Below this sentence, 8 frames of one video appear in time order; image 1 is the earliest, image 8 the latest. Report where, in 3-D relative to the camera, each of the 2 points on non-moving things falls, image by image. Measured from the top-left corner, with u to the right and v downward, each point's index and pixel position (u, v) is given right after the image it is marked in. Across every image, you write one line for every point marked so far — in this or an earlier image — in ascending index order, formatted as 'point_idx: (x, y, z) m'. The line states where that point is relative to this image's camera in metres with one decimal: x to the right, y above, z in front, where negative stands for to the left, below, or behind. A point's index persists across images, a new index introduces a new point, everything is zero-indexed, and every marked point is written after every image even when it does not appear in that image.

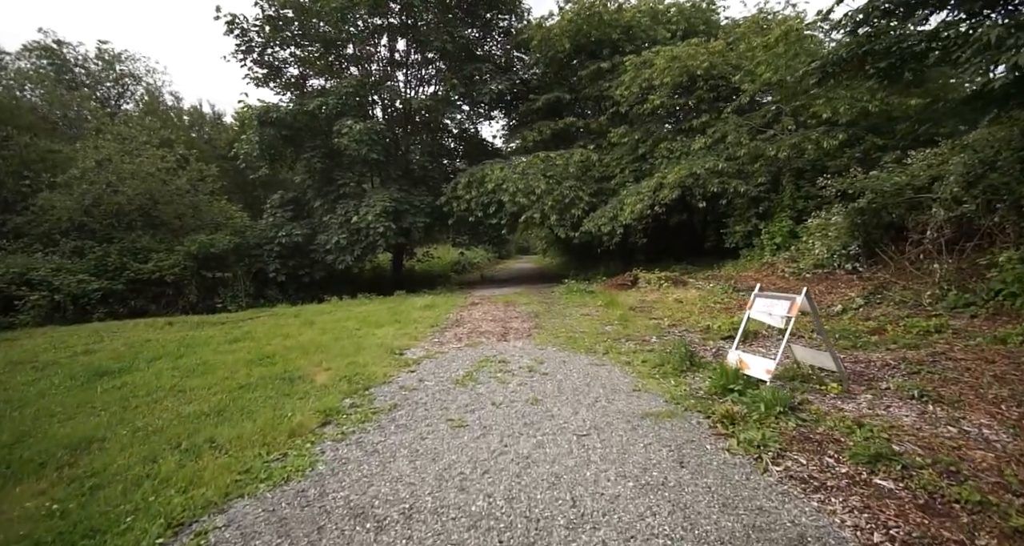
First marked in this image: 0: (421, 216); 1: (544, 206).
0: (-2.9, +1.8, +18.9) m
1: (+0.9, +1.9, +17.0) m
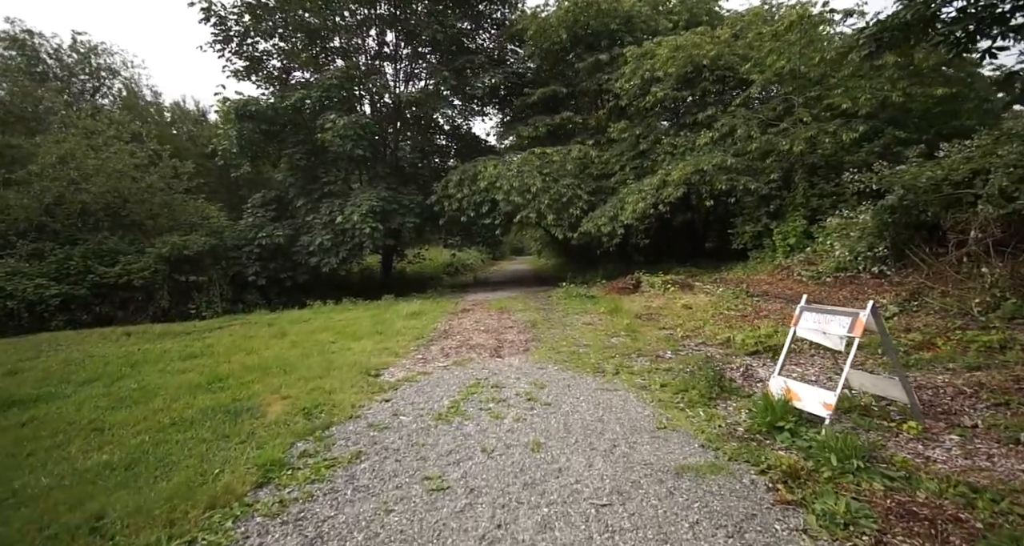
0: (-3.1, +1.7, +18.0) m
1: (+0.8, +1.8, +16.1) m
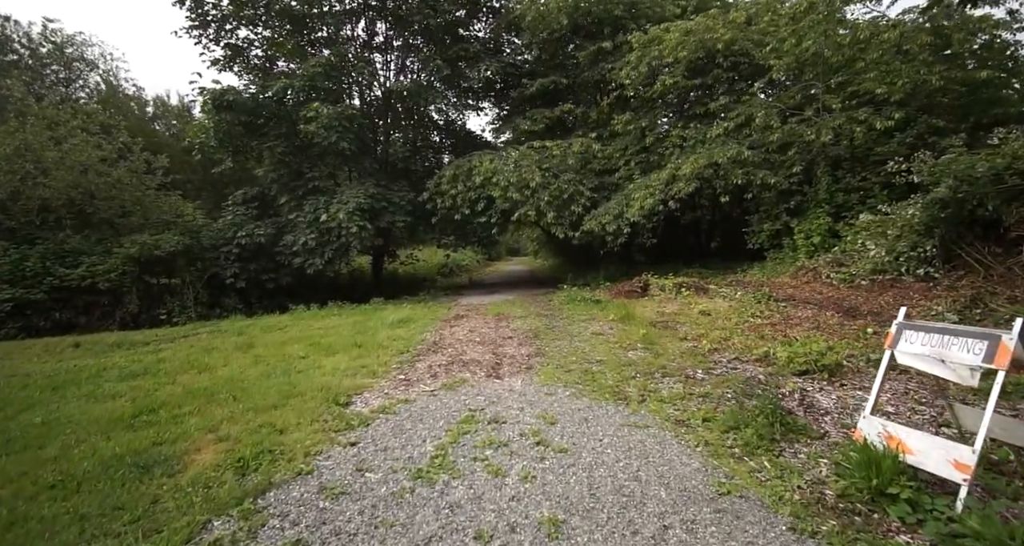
0: (-3.2, +1.7, +16.9) m
1: (+0.7, +1.8, +15.1) m
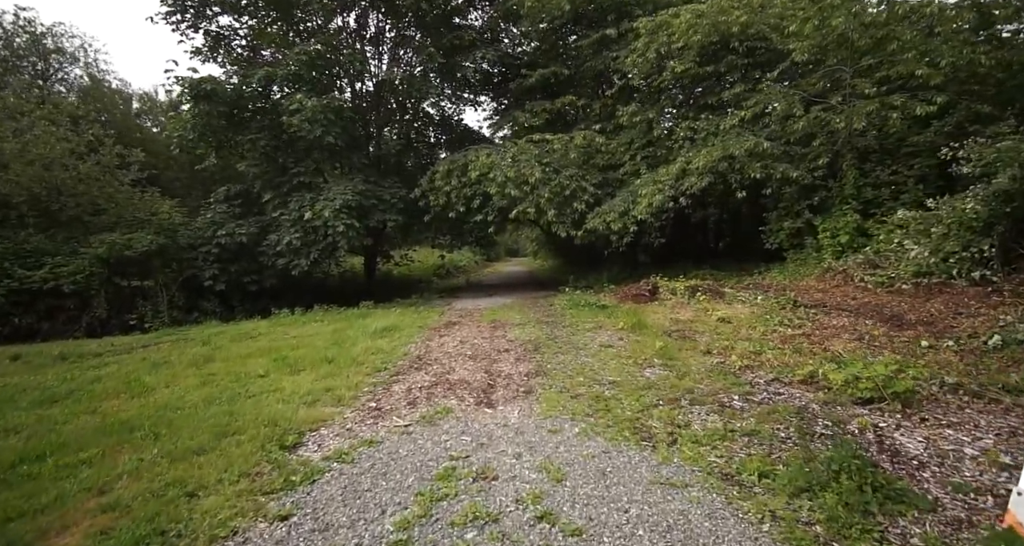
0: (-3.2, +1.6, +15.9) m
1: (+0.6, +1.7, +14.1) m
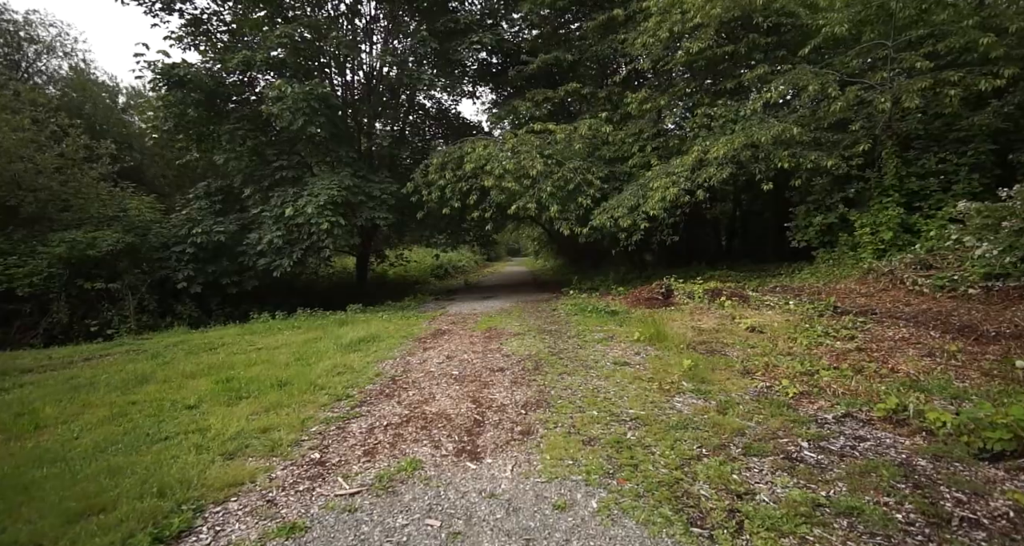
0: (-3.2, +1.6, +14.8) m
1: (+0.6, +1.7, +12.9) m
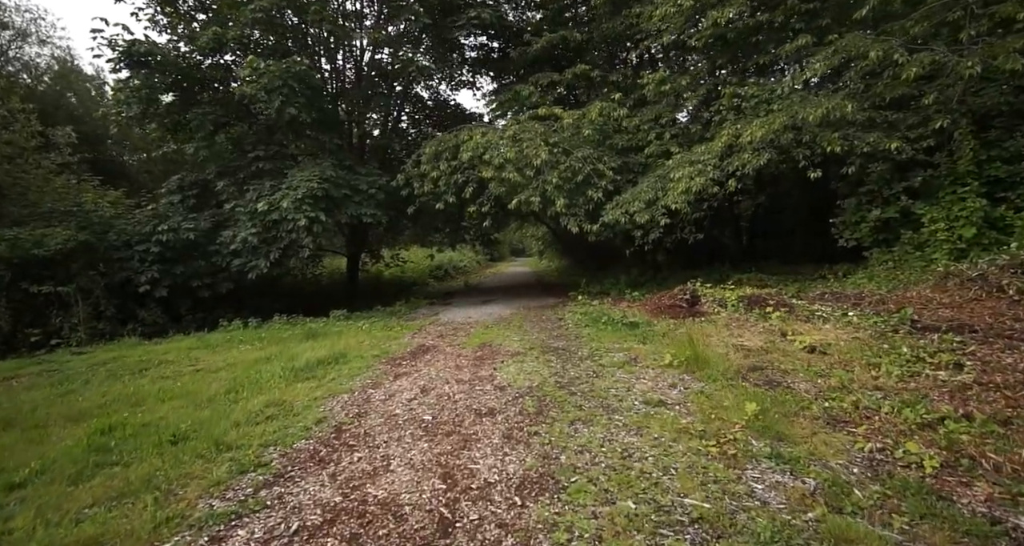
0: (-3.2, +1.6, +13.3) m
1: (+0.6, +1.7, +11.5) m
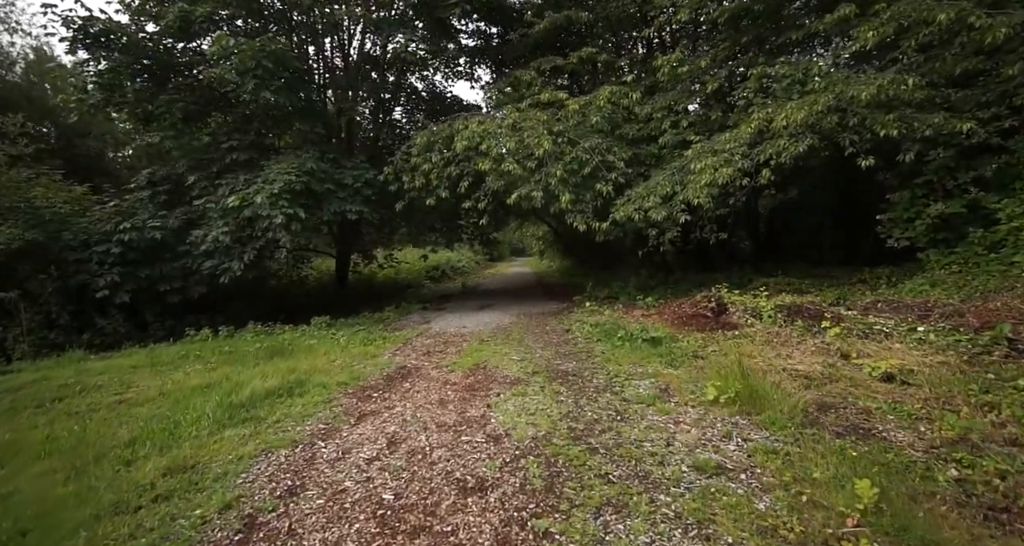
0: (-3.2, +1.5, +12.1) m
1: (+0.6, +1.6, +10.2) m
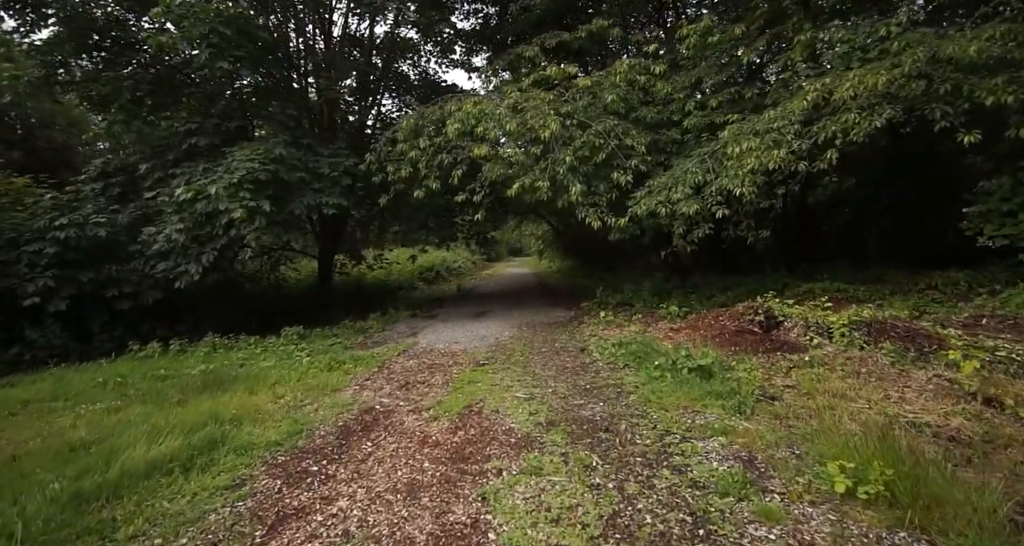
0: (-3.2, +1.4, +10.5) m
1: (+0.6, +1.6, +8.7) m
